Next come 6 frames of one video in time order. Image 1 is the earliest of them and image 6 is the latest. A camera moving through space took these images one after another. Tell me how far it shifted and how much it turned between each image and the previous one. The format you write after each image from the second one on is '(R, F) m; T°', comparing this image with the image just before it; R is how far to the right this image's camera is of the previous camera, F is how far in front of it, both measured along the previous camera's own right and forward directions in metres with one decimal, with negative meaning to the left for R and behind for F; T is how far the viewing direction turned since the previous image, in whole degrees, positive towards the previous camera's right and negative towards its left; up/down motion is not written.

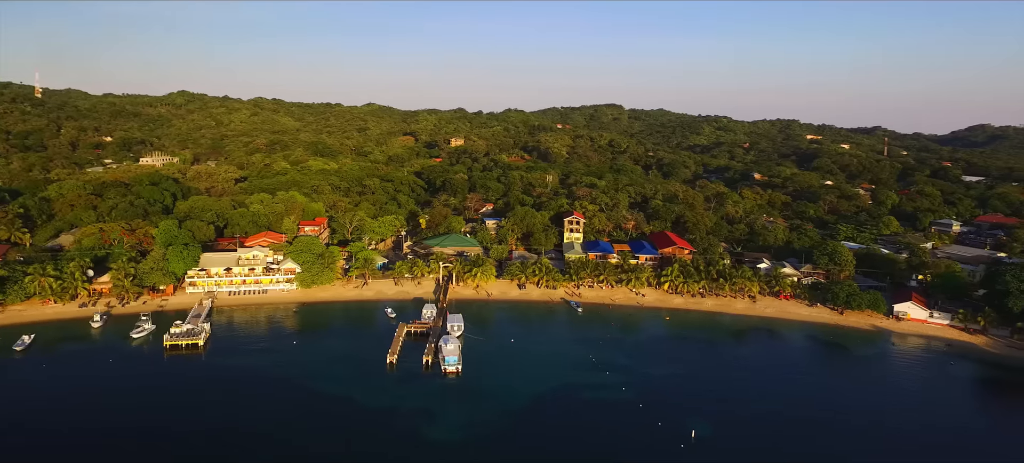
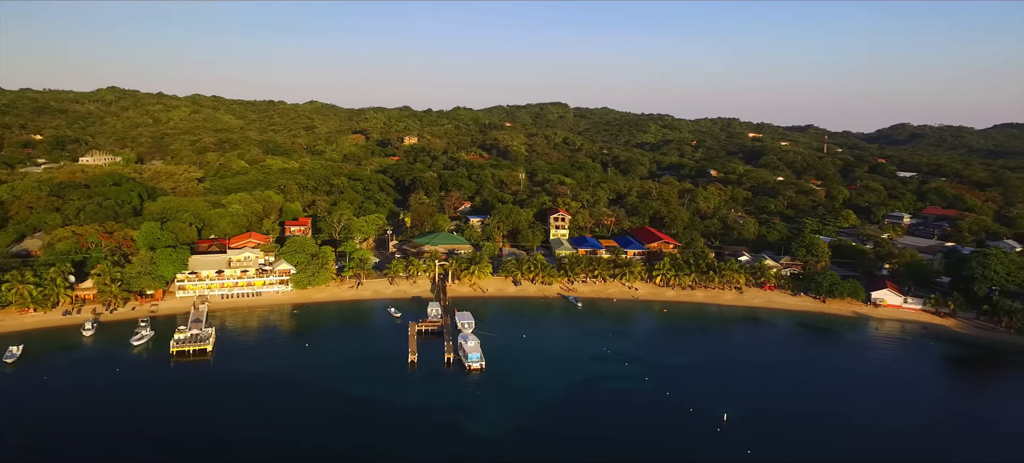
(-4.8, +0.1) m; +5°
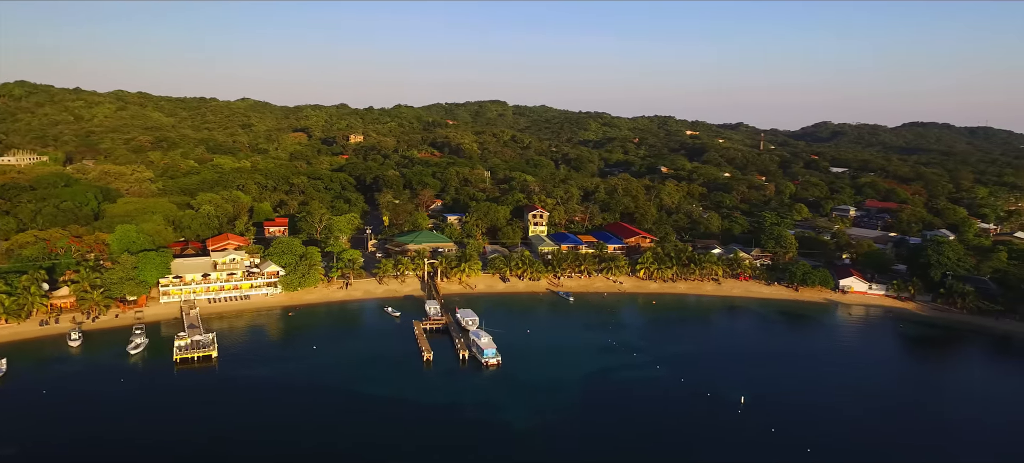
(-4.6, -0.1) m; +6°
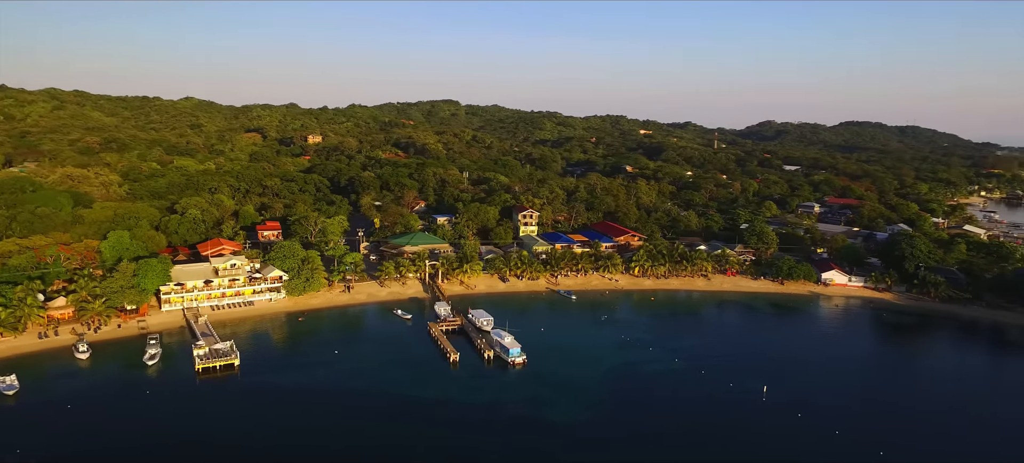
(-4.5, -0.3) m; +4°
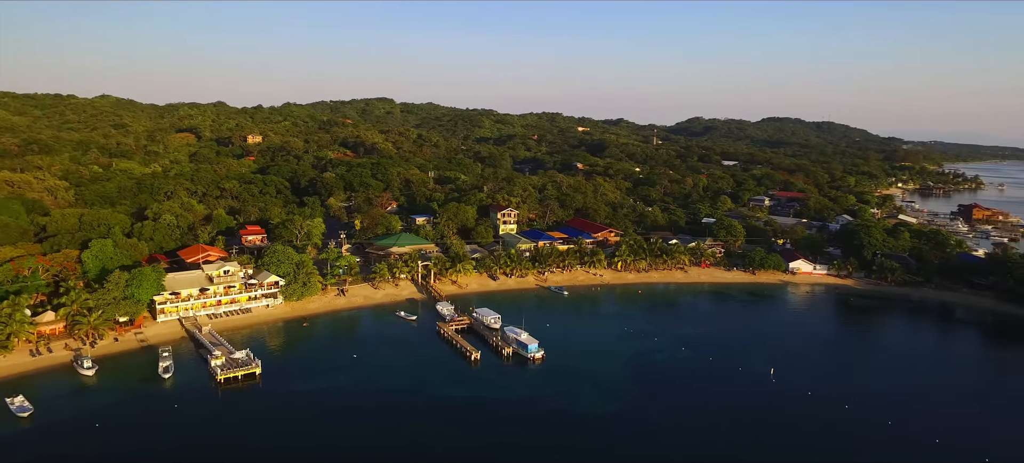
(-5.0, -0.6) m; +6°
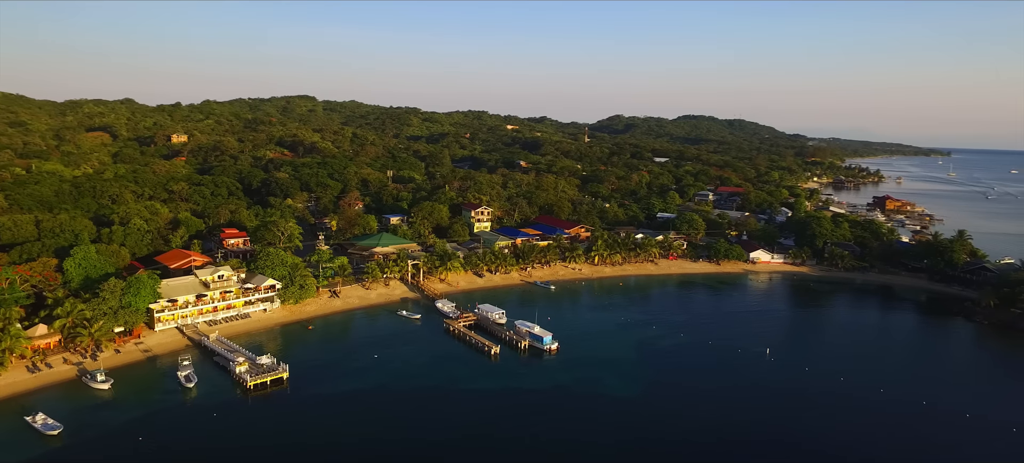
(-5.7, -1.0) m; +7°
